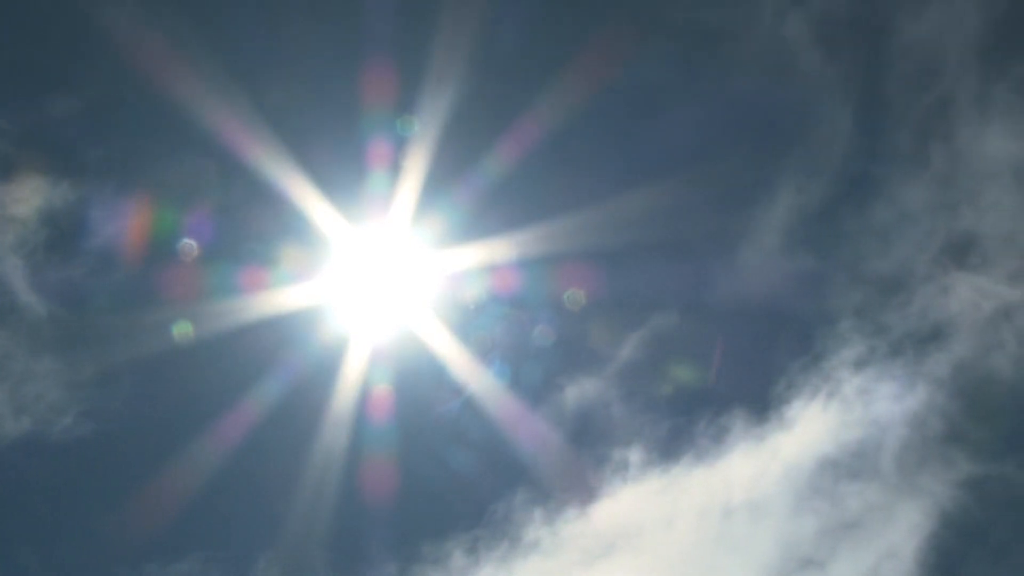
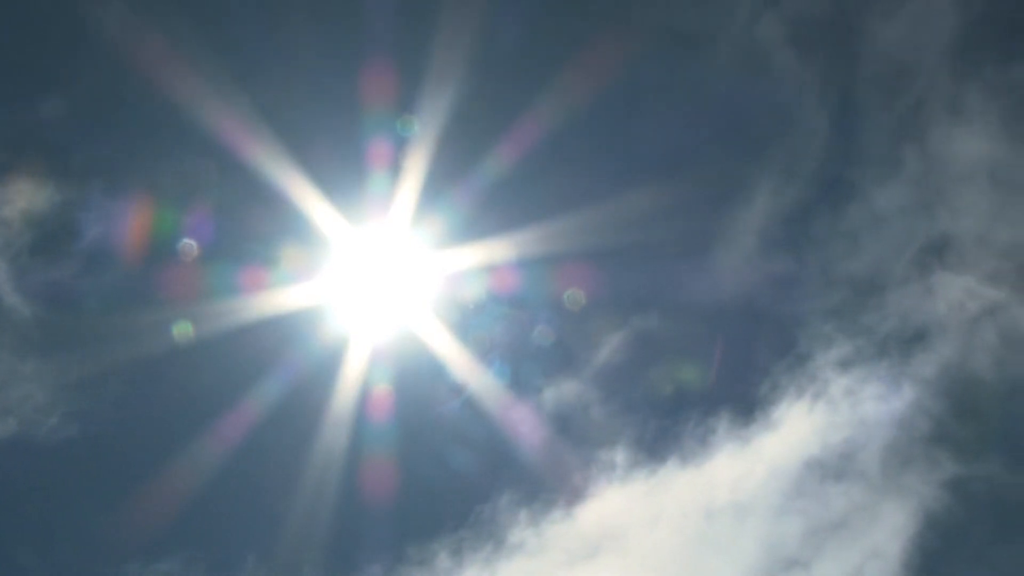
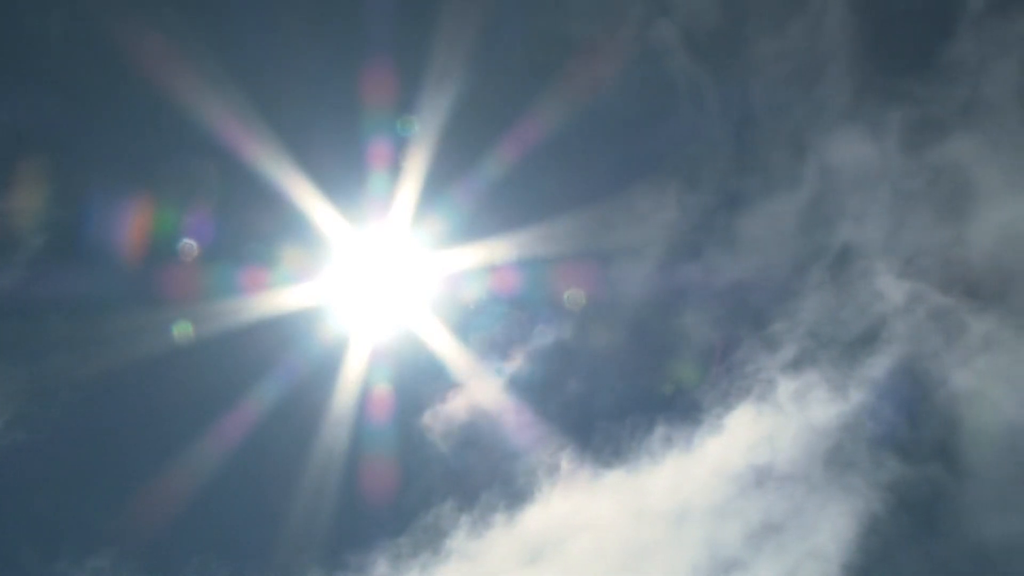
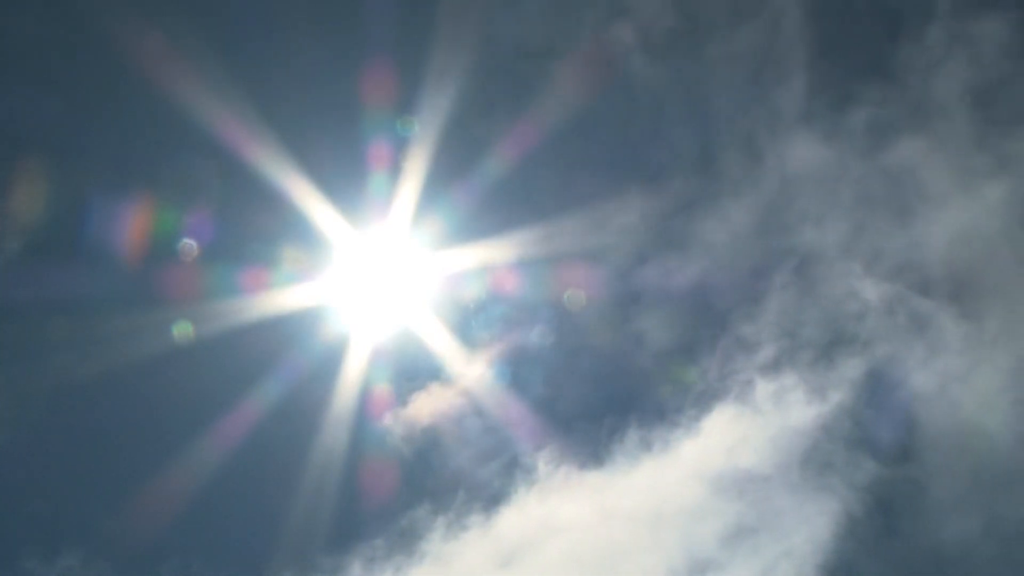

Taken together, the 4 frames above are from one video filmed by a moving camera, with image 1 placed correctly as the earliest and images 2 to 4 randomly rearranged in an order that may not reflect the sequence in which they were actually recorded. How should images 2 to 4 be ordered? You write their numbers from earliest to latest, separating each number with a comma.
2, 3, 4
